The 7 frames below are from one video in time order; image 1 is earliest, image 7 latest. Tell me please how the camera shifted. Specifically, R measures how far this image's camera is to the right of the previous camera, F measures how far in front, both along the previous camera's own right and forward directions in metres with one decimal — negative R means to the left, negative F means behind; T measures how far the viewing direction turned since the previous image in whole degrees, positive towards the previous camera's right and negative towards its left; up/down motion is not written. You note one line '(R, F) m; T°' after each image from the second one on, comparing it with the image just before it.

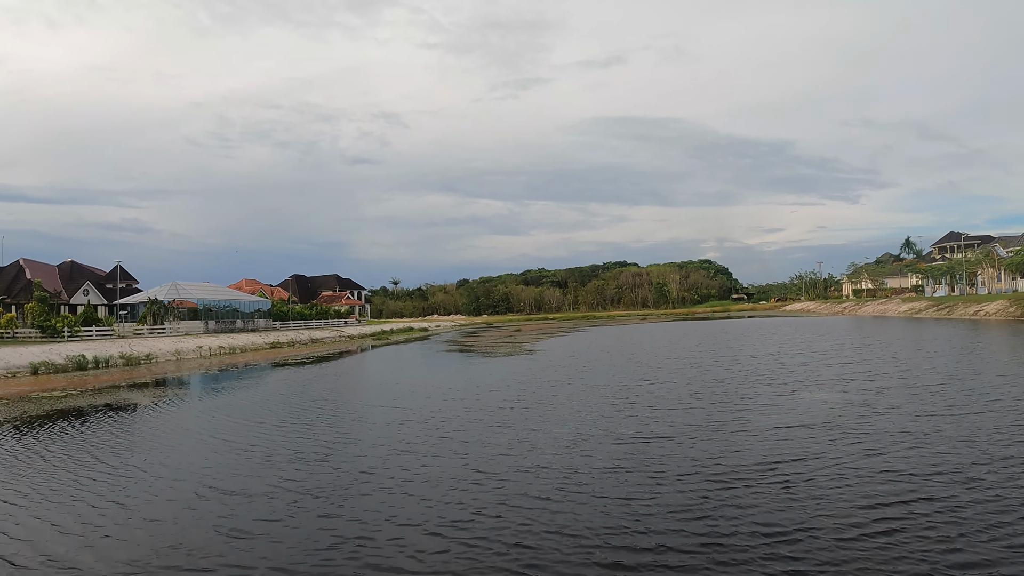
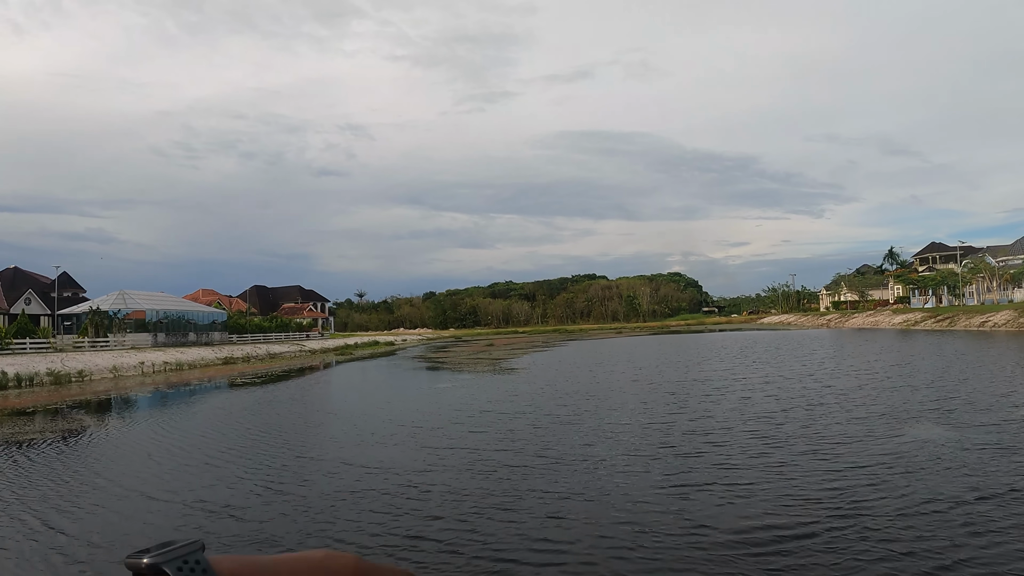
(-0.7, +5.1) m; +3°
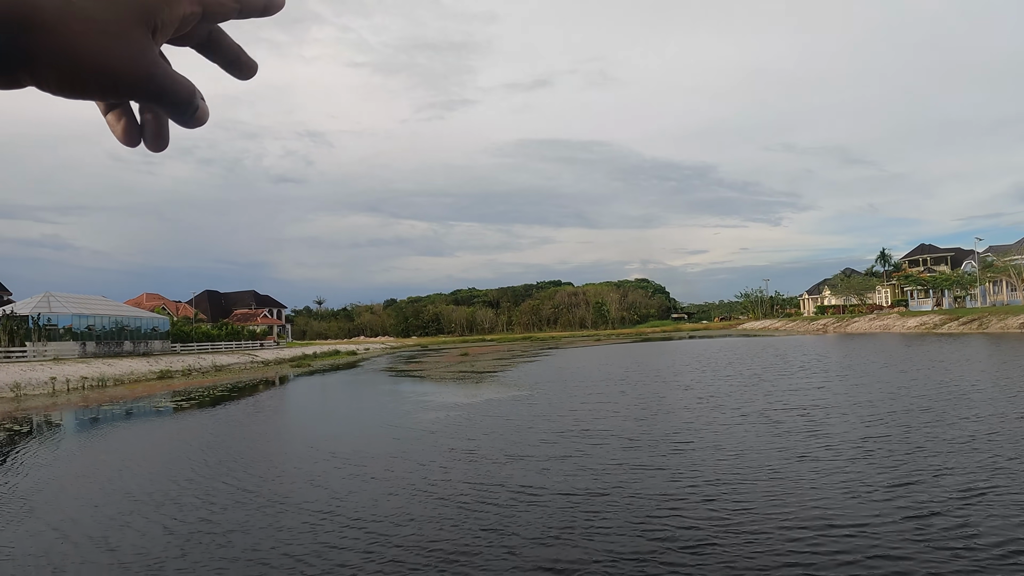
(-1.7, +7.6) m; +4°
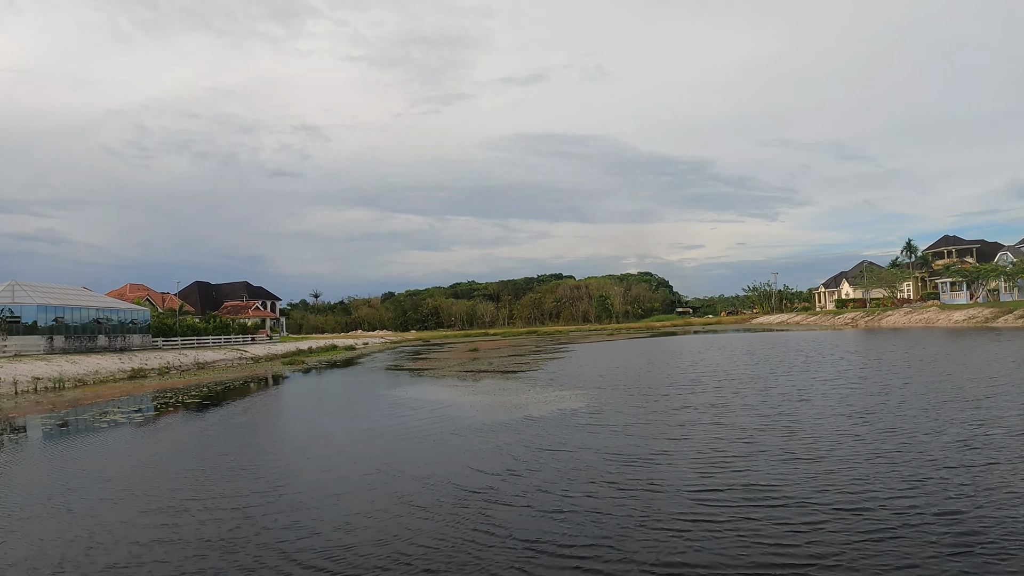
(-1.6, +5.1) m; 0°
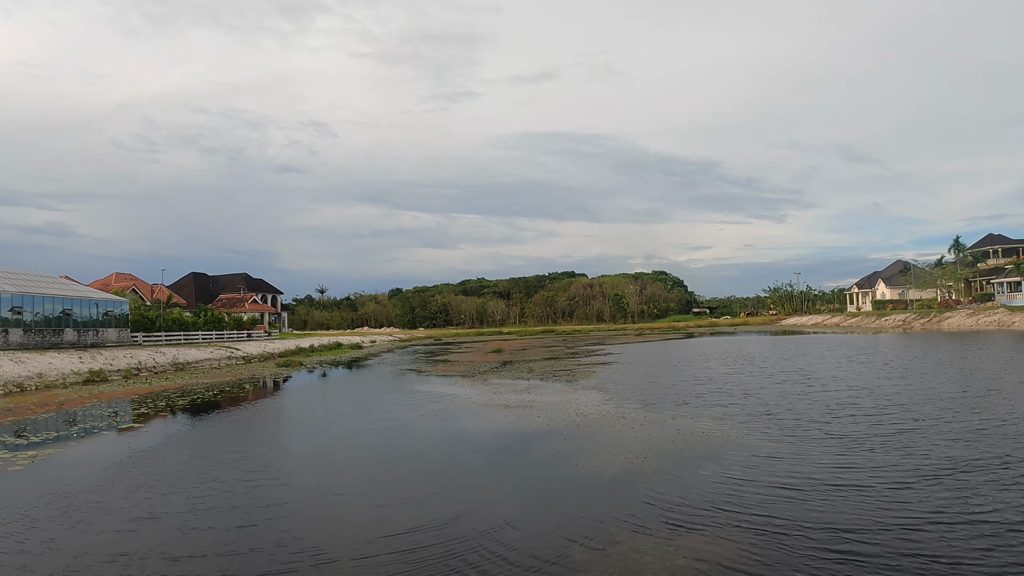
(-1.8, +6.5) m; -1°
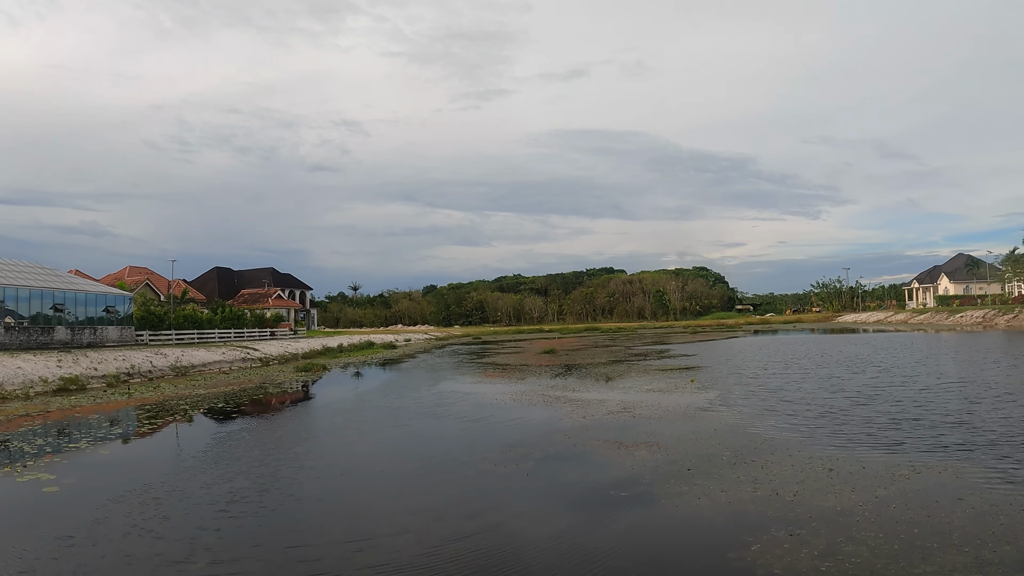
(-1.7, +6.3) m; -3°
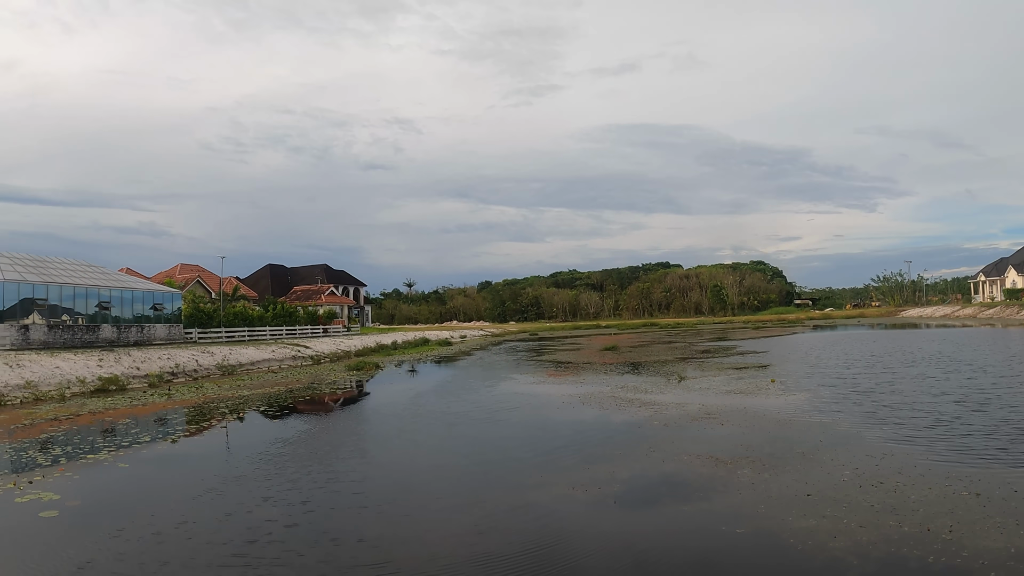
(-0.5, +2.6) m; -5°
